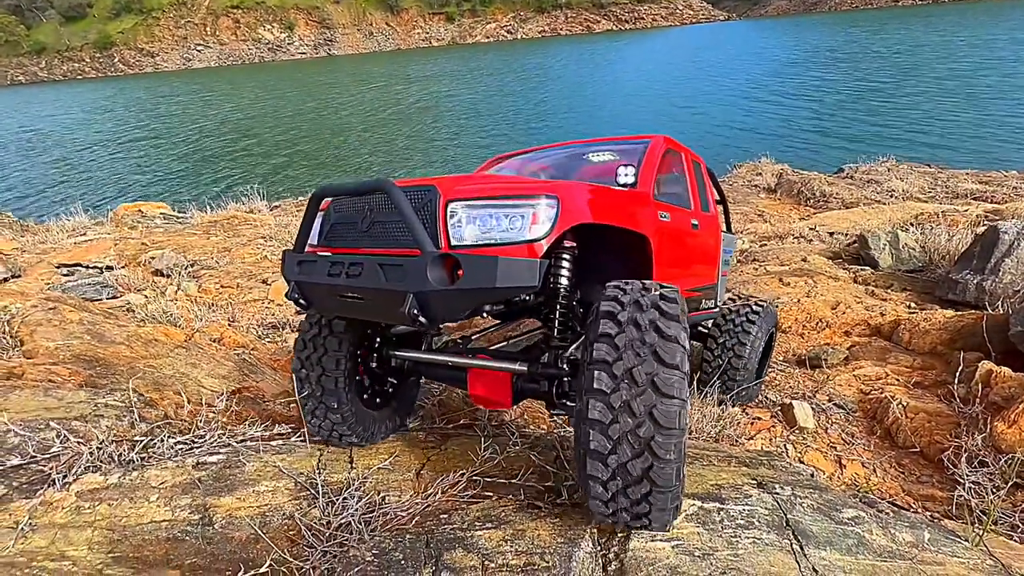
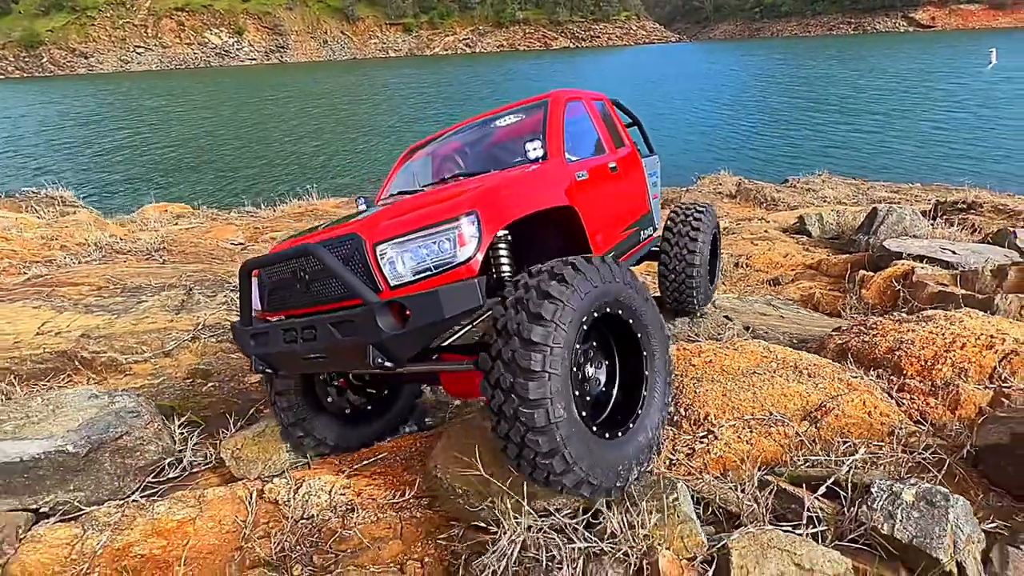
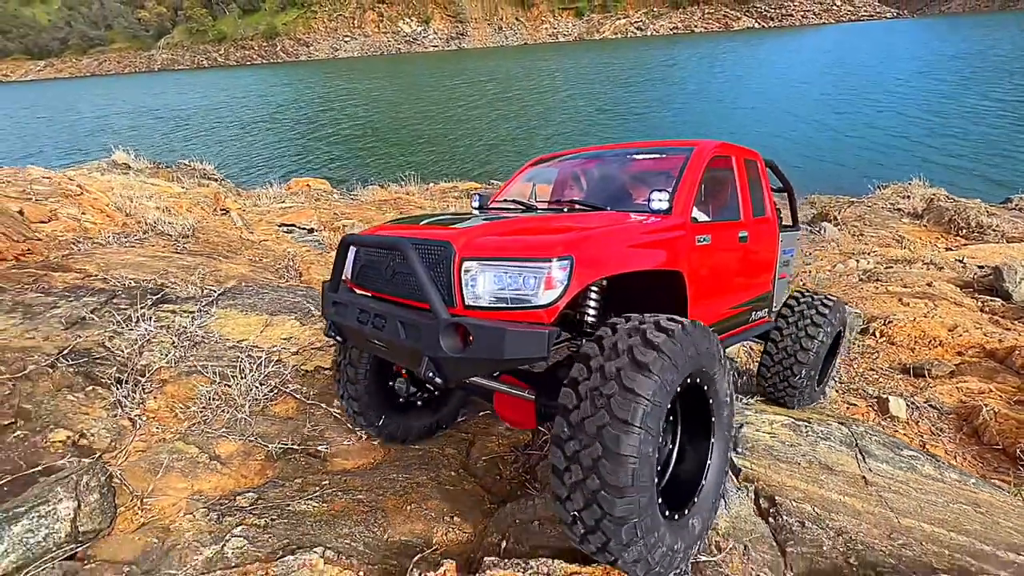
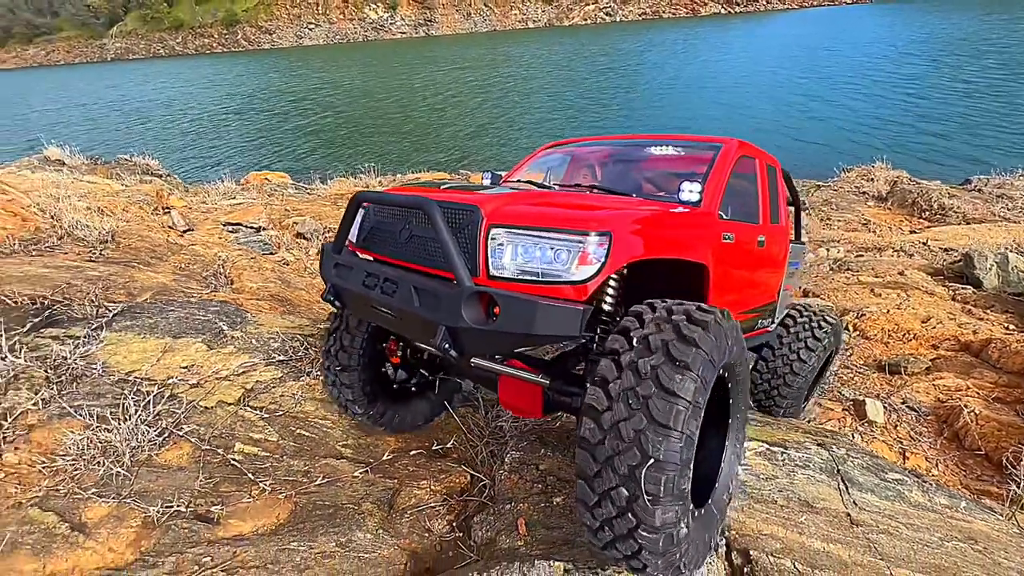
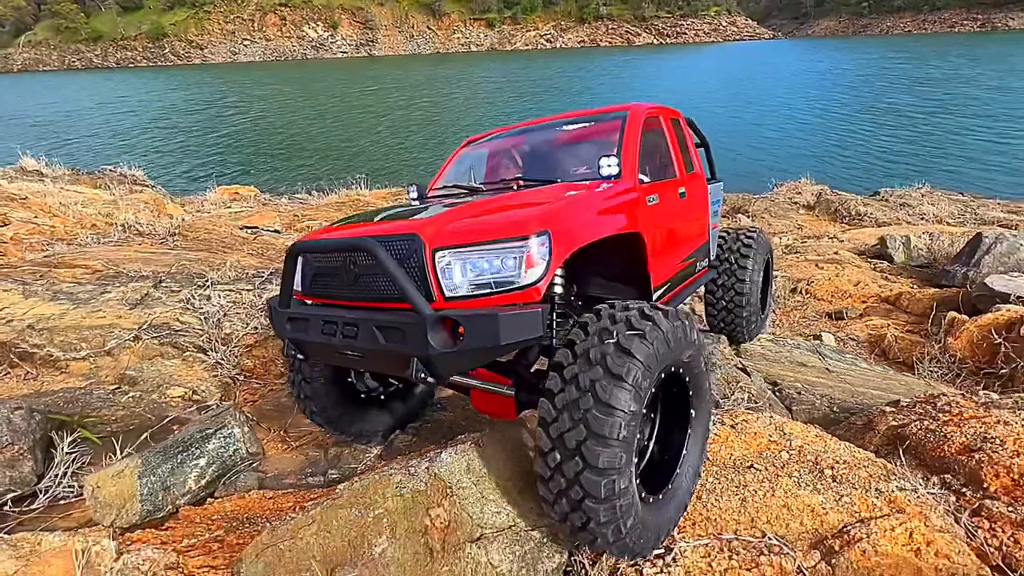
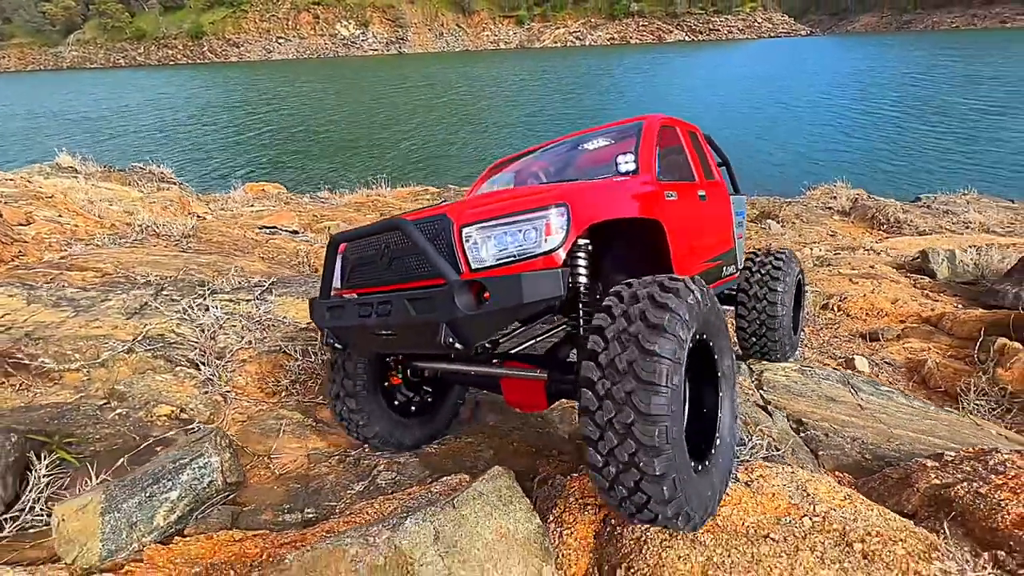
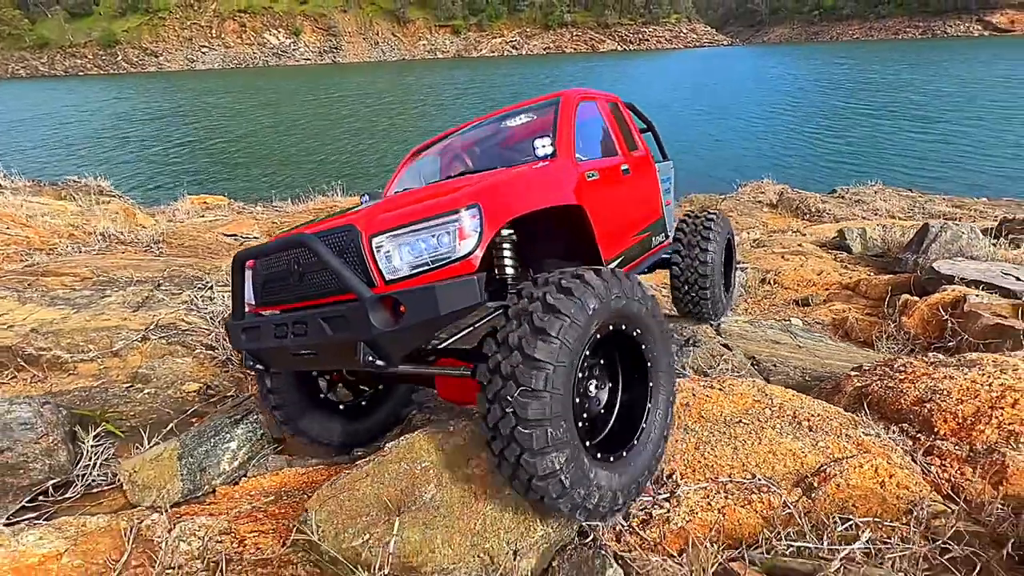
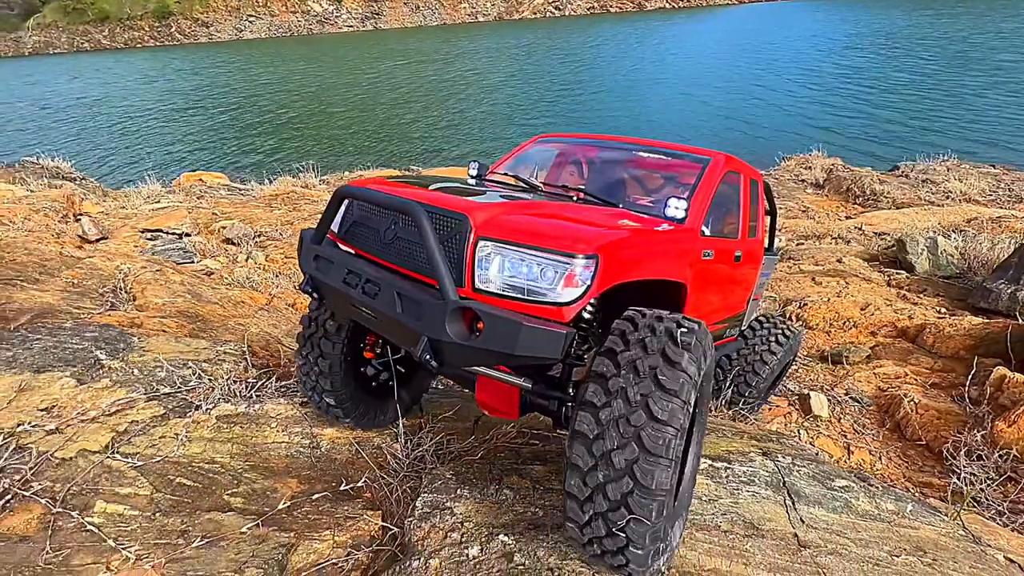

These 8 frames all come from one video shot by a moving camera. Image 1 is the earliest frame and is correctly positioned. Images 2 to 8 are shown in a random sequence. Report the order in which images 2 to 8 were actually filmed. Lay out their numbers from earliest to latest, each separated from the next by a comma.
8, 4, 3, 6, 5, 7, 2
